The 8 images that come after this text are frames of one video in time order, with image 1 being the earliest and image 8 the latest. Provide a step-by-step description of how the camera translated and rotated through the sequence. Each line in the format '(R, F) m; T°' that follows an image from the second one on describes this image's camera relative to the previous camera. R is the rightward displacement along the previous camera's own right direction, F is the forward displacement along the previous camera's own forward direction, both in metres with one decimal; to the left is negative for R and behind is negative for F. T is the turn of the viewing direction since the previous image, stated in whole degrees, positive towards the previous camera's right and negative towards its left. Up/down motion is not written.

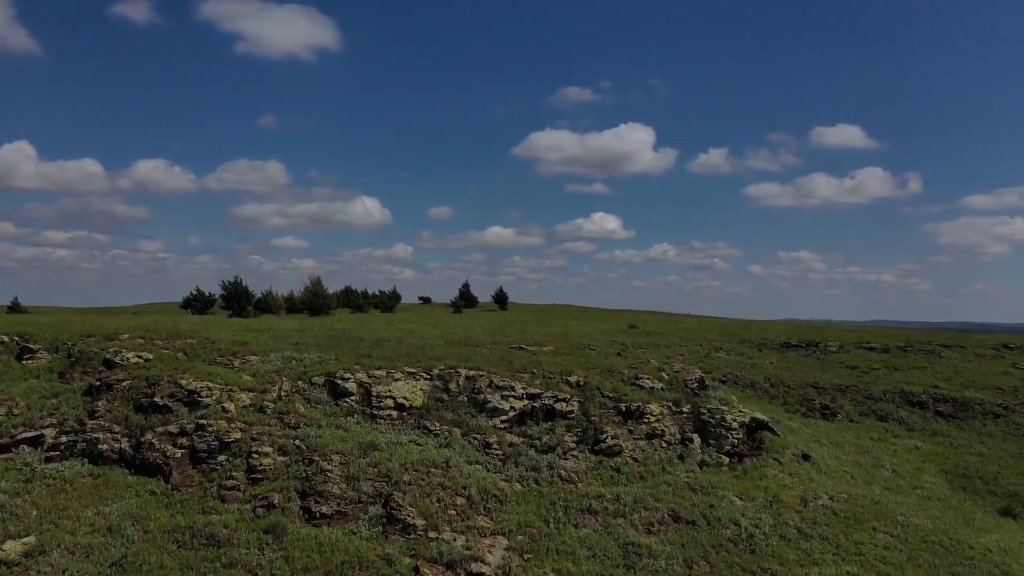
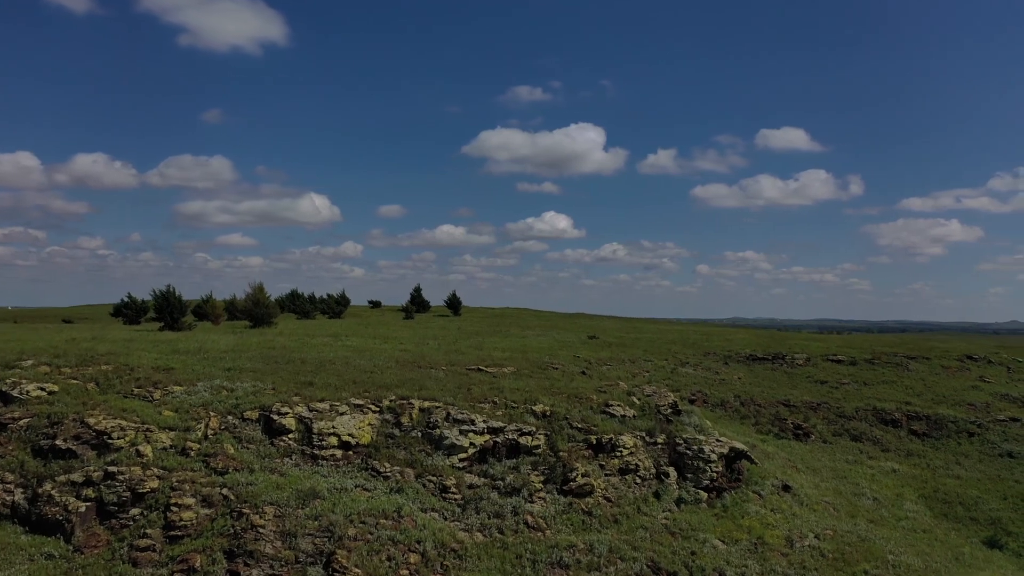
(-0.2, +1.6) m; +3°
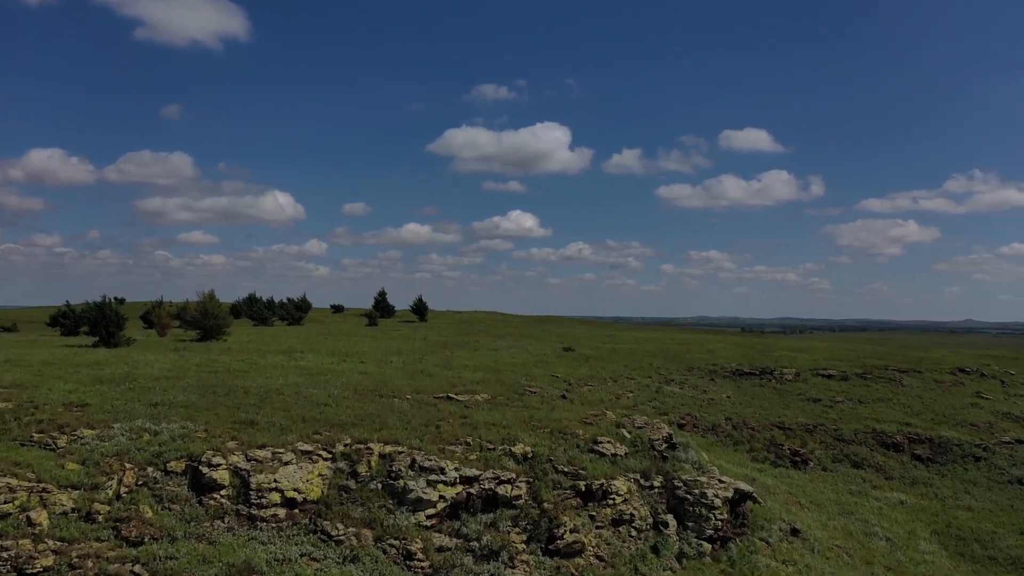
(-0.2, +2.1) m; +2°
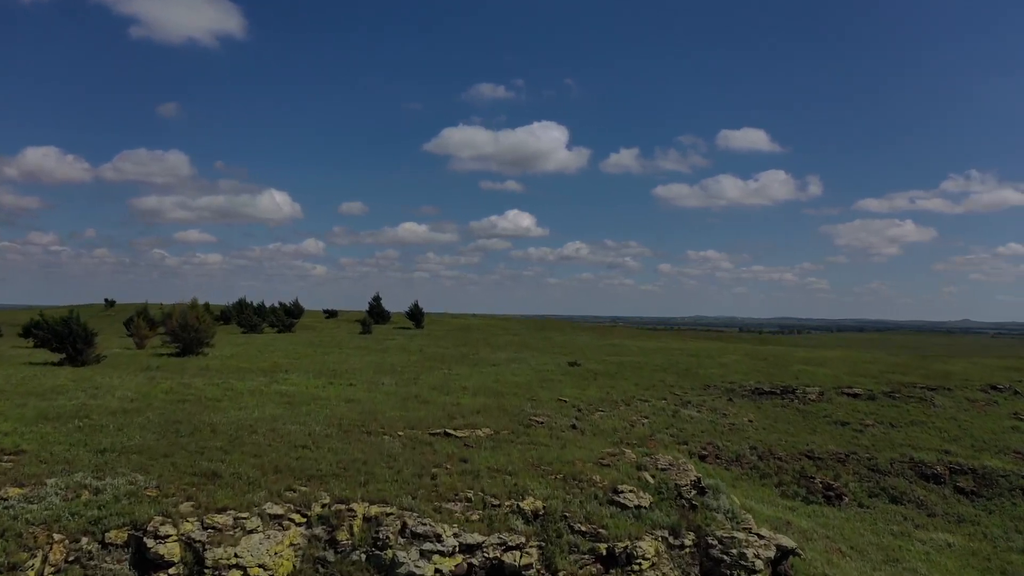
(-0.1, +1.9) m; 0°
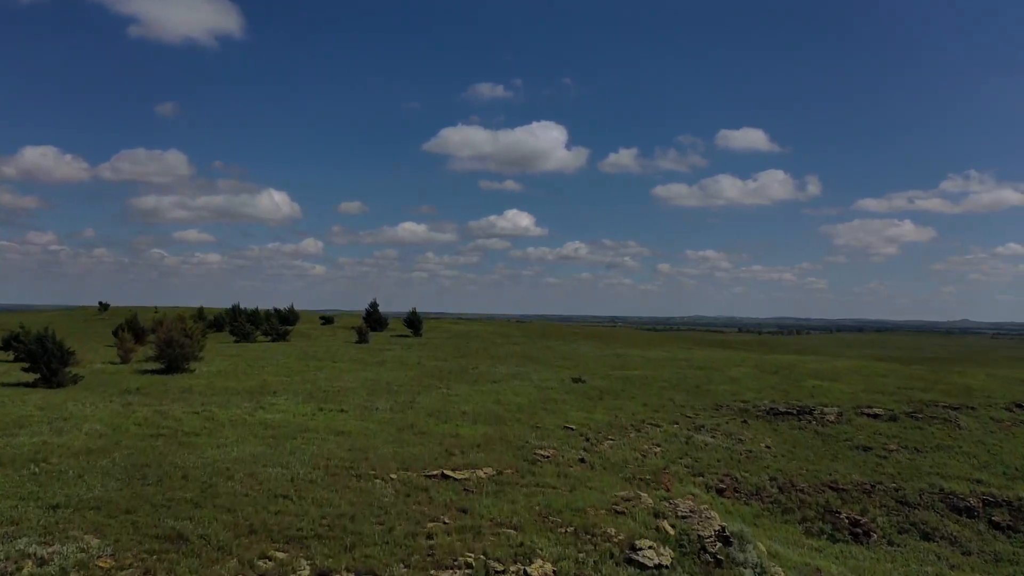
(-0.1, +1.3) m; 0°
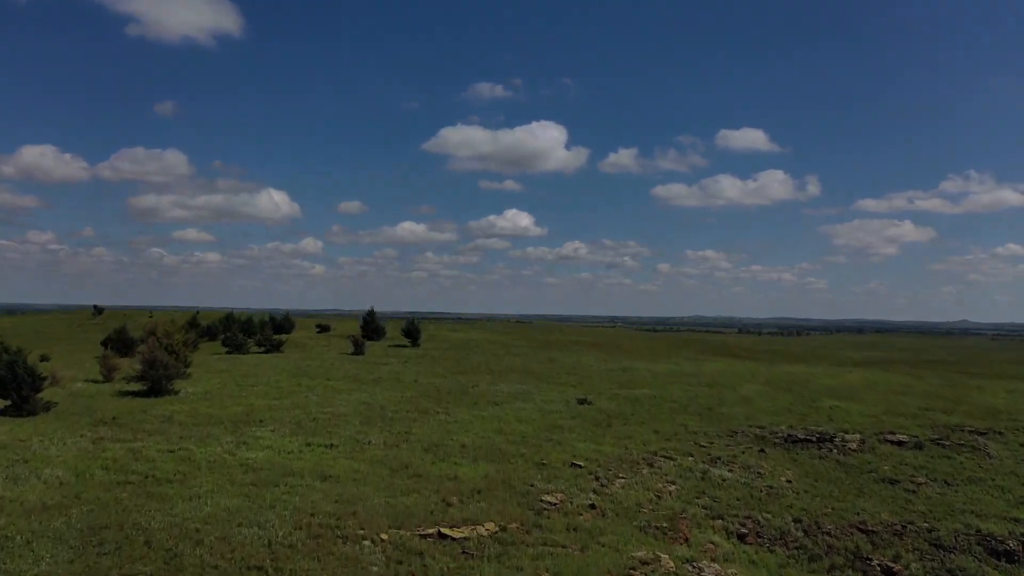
(-0.1, +1.3) m; 0°
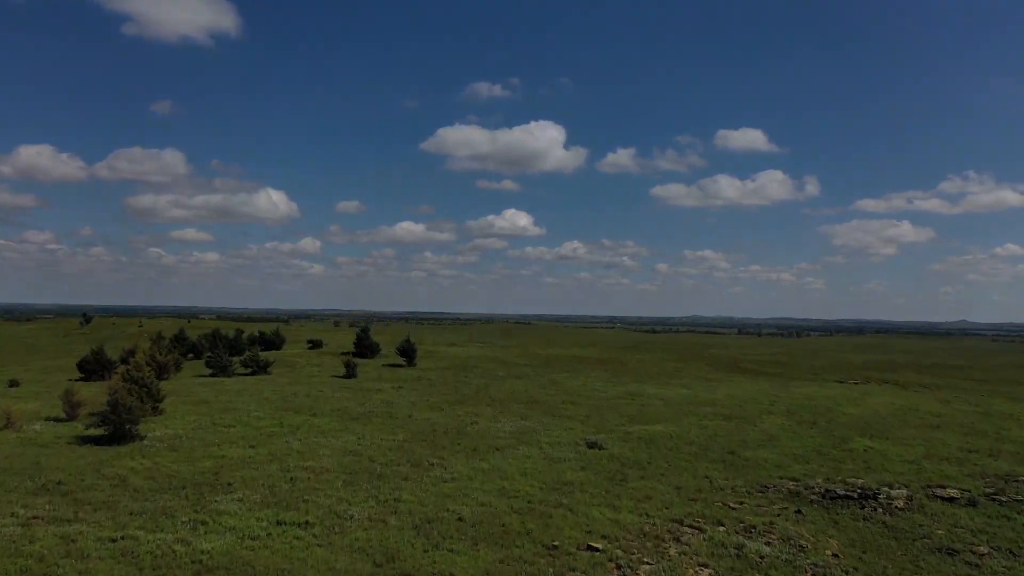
(-0.1, +2.5) m; 0°
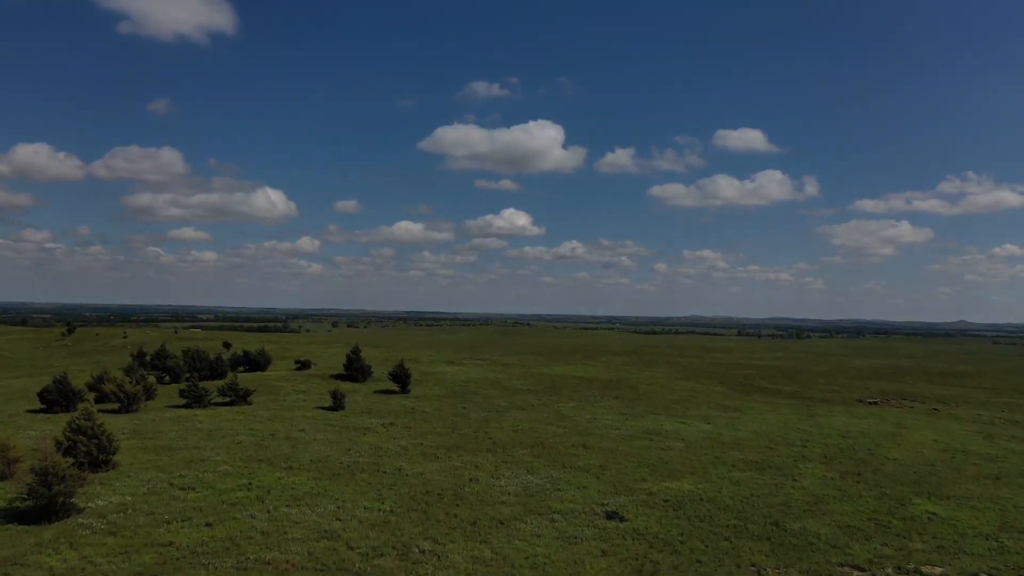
(-0.2, +3.5) m; 0°
